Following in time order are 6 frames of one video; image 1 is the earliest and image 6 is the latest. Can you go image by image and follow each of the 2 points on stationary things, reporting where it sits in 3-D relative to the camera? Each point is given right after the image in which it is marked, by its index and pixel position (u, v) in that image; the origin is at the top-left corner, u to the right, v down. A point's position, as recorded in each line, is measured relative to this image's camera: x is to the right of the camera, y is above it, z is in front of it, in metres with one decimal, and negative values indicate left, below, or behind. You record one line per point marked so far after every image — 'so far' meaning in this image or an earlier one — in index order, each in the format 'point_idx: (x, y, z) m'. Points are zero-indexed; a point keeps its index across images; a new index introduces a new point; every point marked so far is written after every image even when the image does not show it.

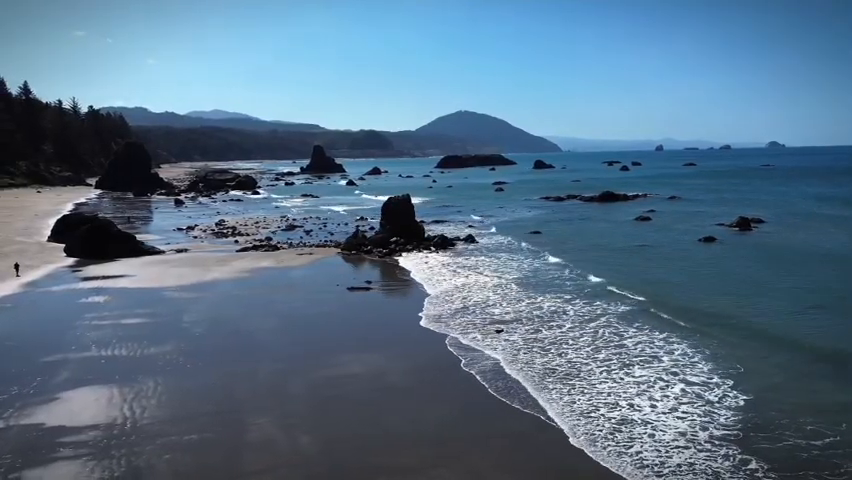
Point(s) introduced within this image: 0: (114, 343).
0: (-7.3, -2.4, +14.2) m
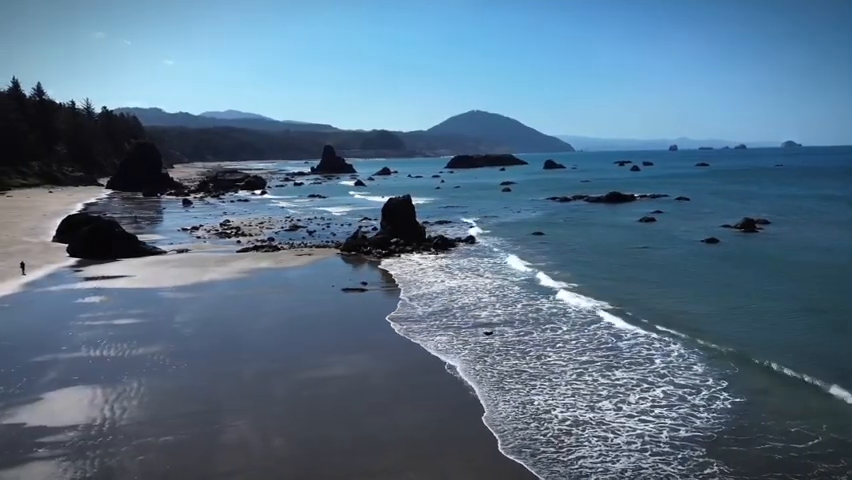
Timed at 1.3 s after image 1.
0: (-7.7, -2.5, +14.3) m
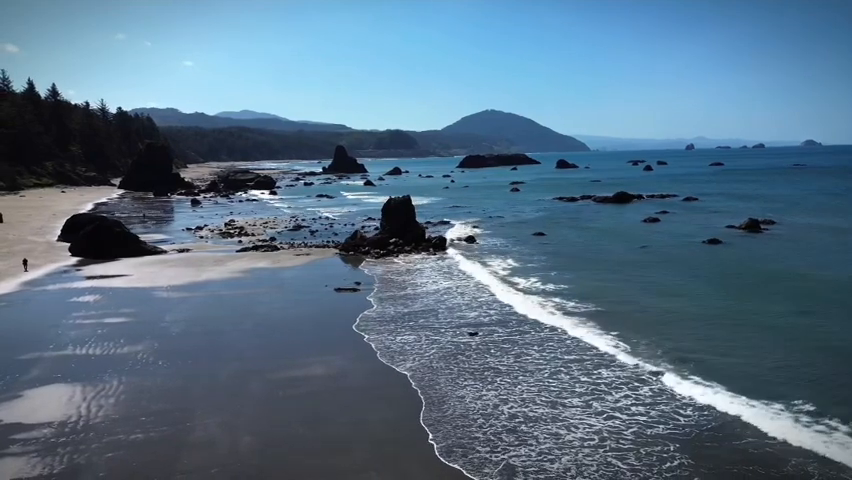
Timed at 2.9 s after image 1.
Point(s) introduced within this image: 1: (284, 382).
0: (-8.1, -2.5, +14.5) m
1: (-2.8, -2.9, +12.1) m
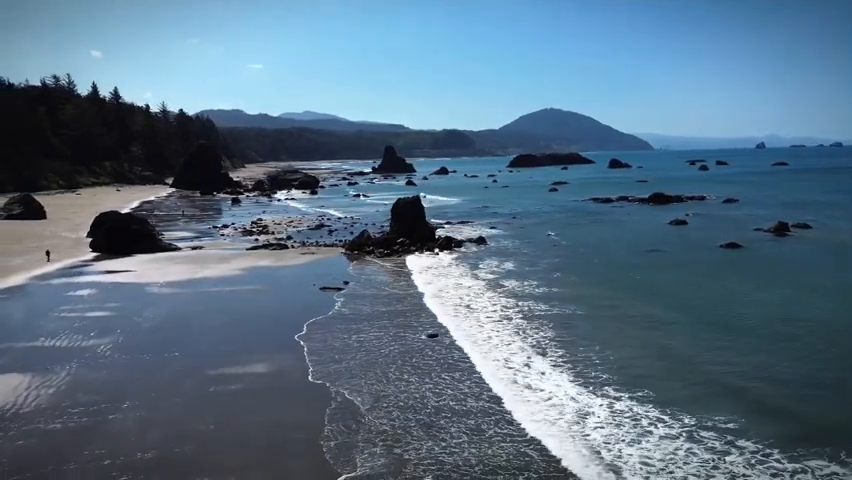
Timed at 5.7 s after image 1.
0: (-9.2, -2.4, +15.3) m
1: (-4.2, -2.9, +12.4) m
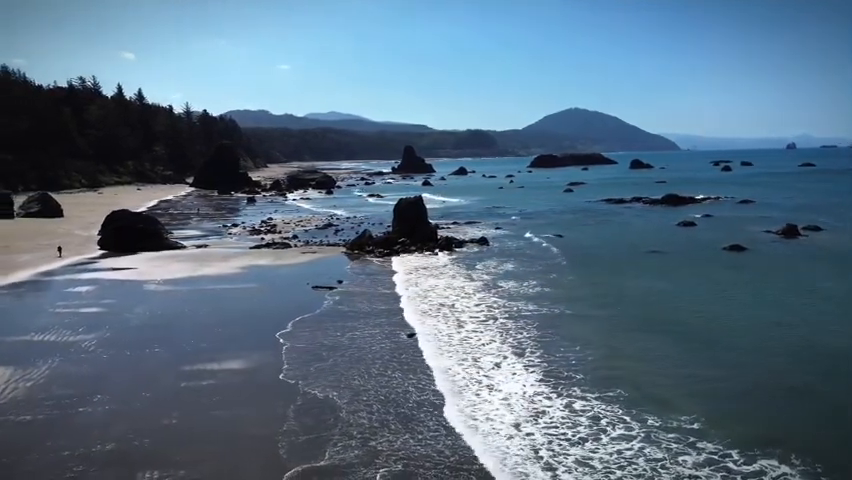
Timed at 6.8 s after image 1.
0: (-9.8, -2.4, +15.7) m
1: (-4.8, -2.8, +12.7) m
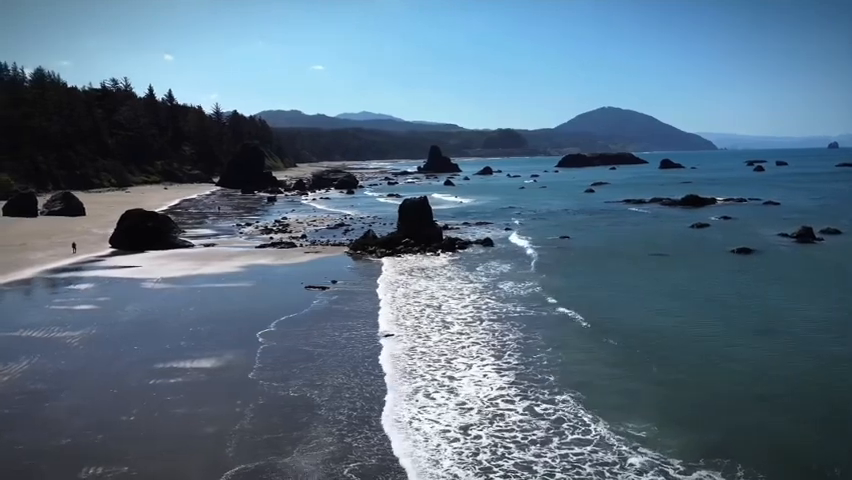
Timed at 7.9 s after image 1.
0: (-10.3, -2.3, +16.2) m
1: (-5.5, -2.8, +12.9) m
